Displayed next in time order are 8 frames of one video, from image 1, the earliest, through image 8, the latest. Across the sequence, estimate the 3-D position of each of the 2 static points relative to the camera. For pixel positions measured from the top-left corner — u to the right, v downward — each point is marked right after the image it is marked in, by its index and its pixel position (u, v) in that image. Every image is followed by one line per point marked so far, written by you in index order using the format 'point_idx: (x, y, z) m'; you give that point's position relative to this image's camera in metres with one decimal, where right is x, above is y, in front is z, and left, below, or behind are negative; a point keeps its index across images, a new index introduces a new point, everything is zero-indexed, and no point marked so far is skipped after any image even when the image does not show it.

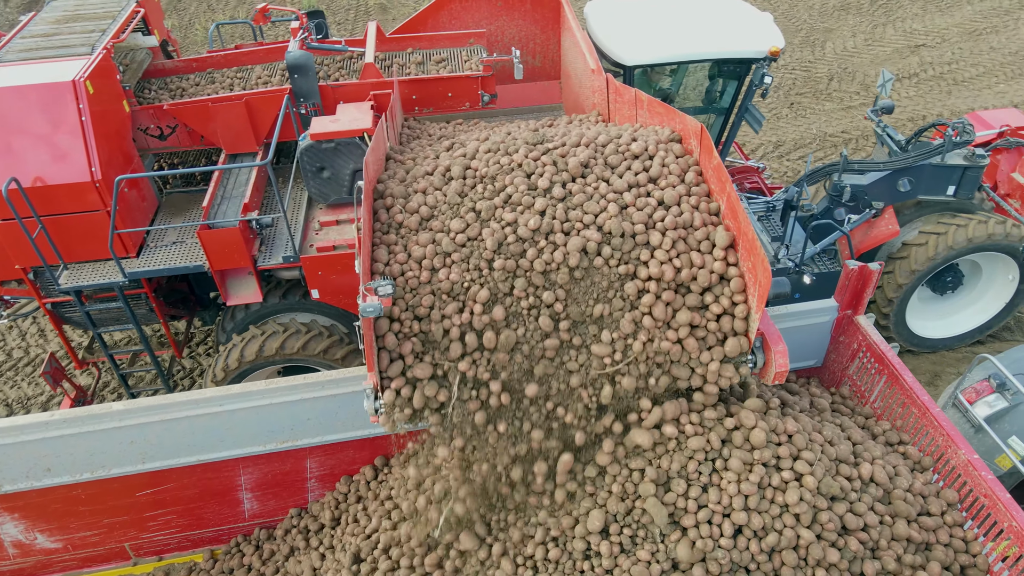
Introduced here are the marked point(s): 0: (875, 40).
0: (+5.1, +3.3, +10.1) m
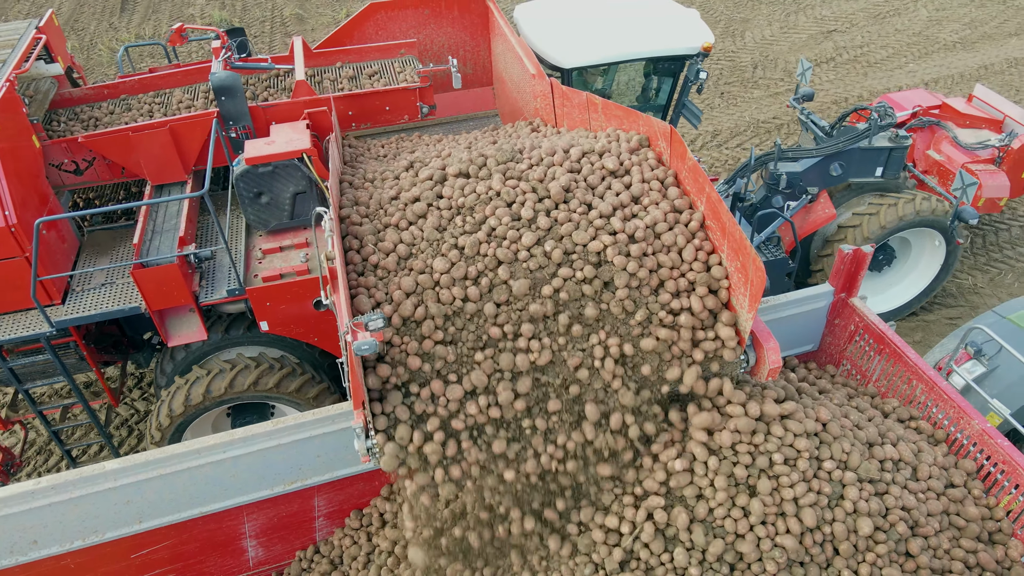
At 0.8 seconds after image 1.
0: (+4.0, +3.6, +10.4) m
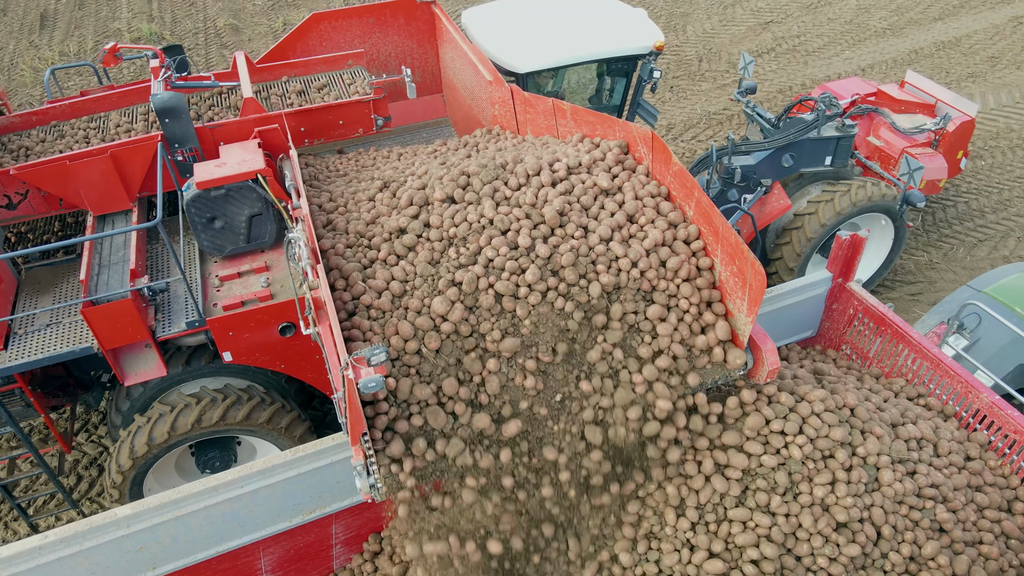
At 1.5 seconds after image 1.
0: (+3.1, +3.8, +10.6) m
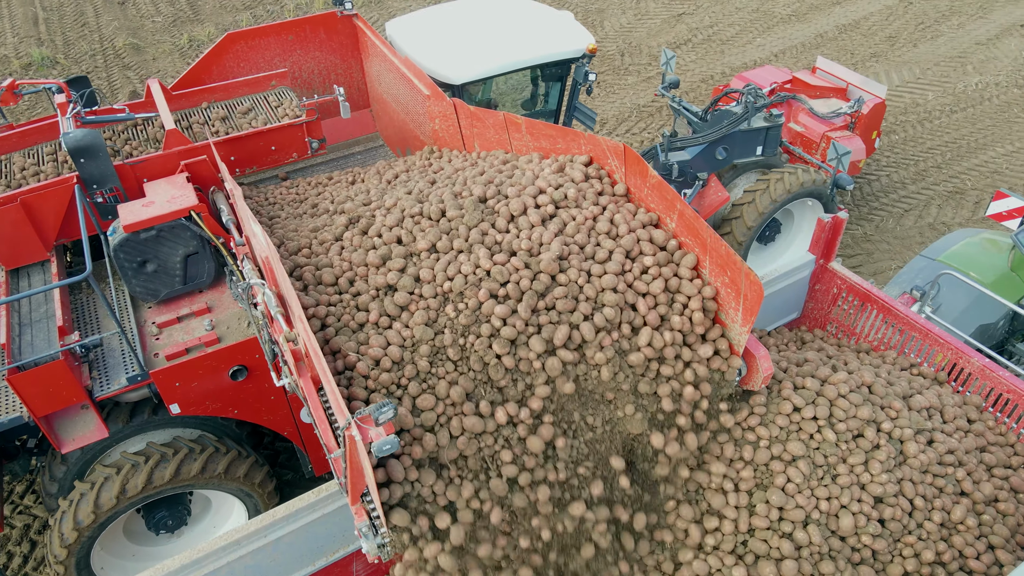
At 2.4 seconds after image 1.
0: (+1.9, +4.0, +10.7) m
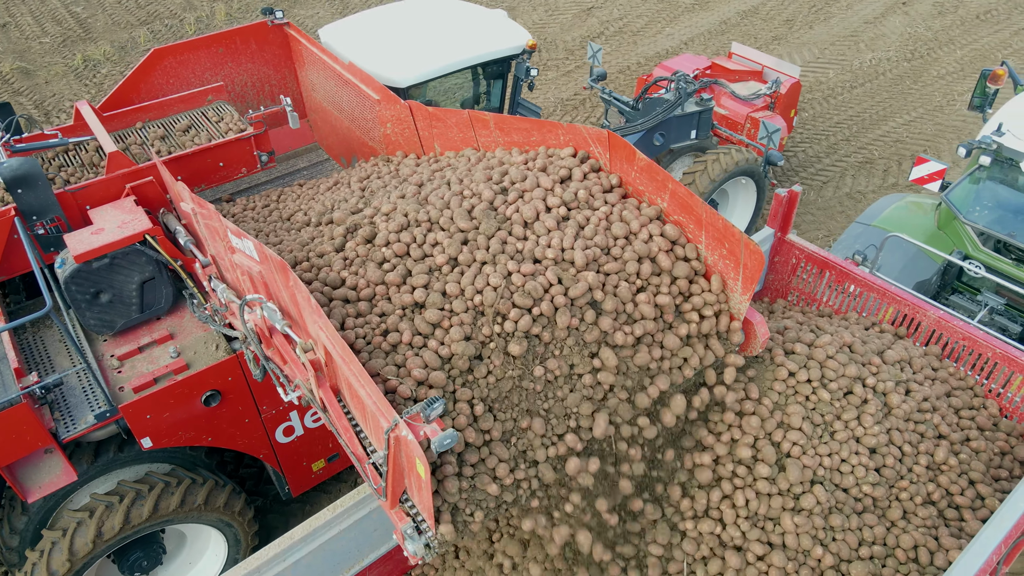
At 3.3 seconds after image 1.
0: (+0.6, +4.1, +10.9) m
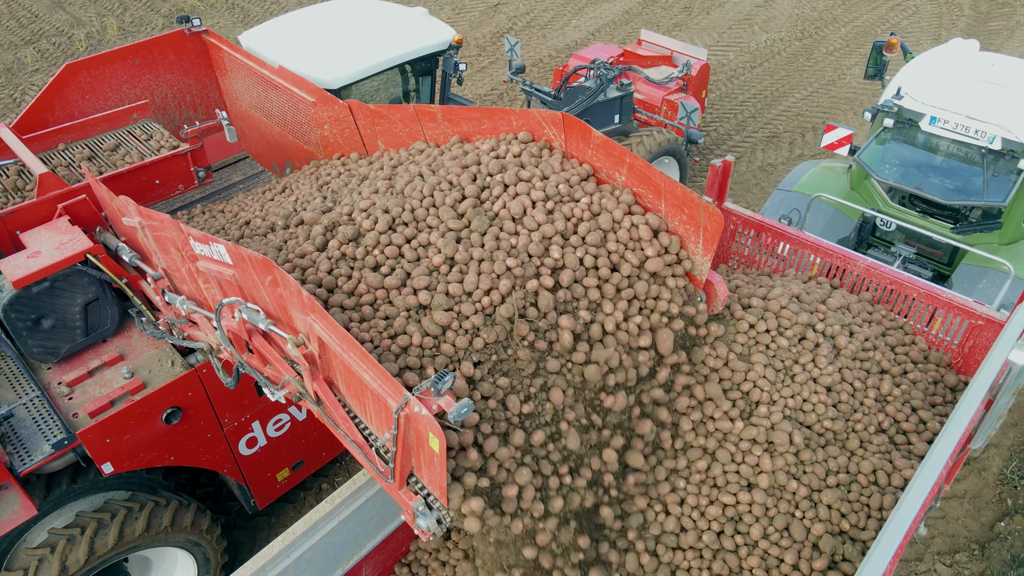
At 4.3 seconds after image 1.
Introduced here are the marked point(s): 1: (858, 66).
0: (-0.8, +4.2, +11.0) m
1: (+4.5, +2.9, +9.7) m
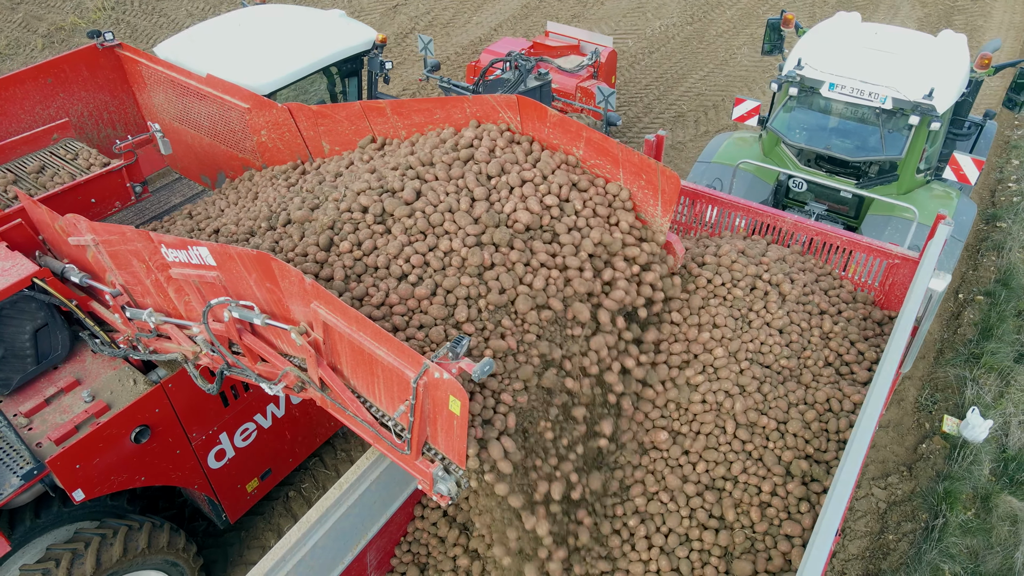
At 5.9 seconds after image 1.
0: (-2.2, +4.1, +10.9) m
1: (+3.3, +3.4, +10.3) m
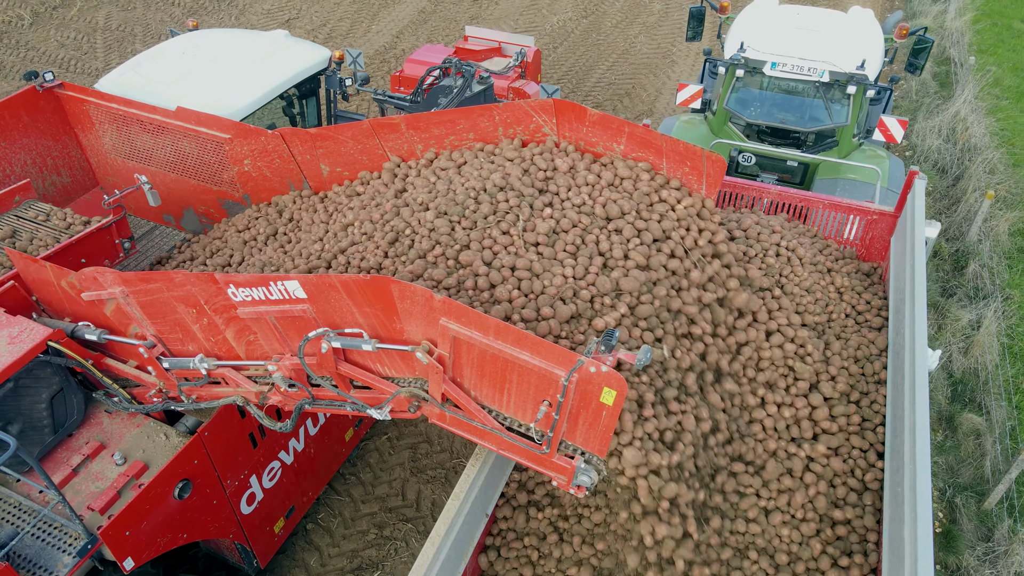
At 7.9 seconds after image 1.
0: (-3.7, +3.7, +10.6) m
1: (+1.9, +3.7, +10.8) m
